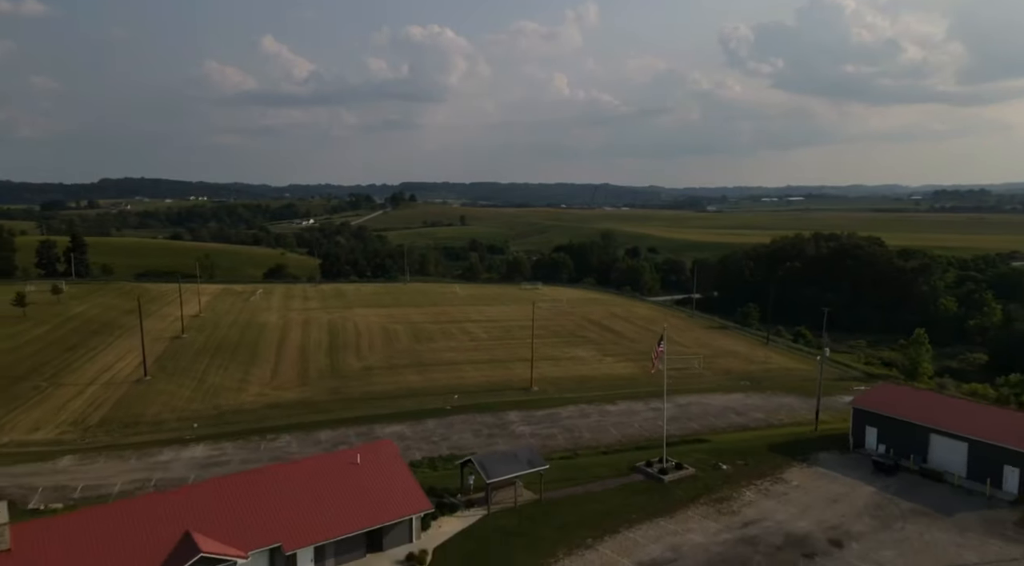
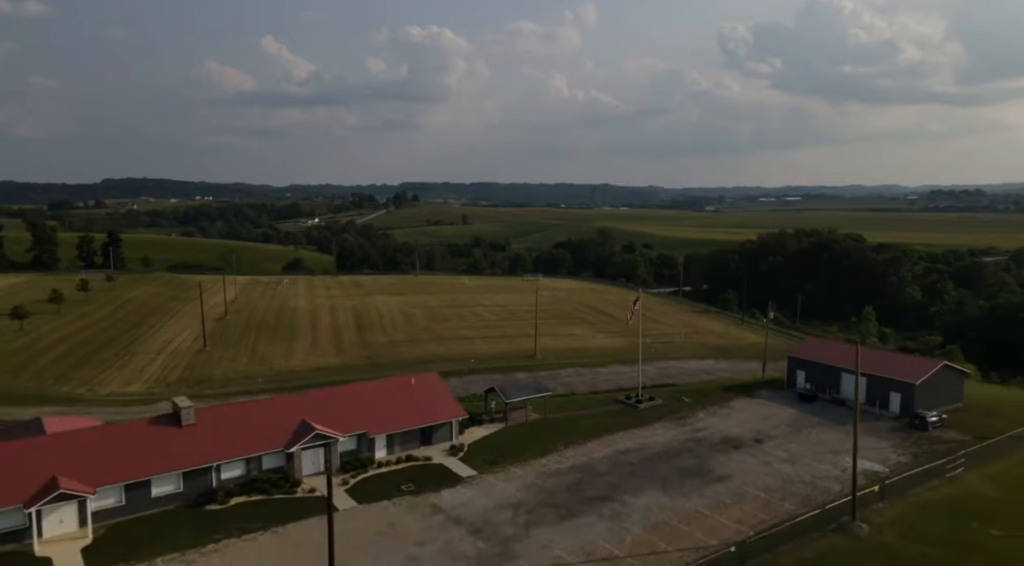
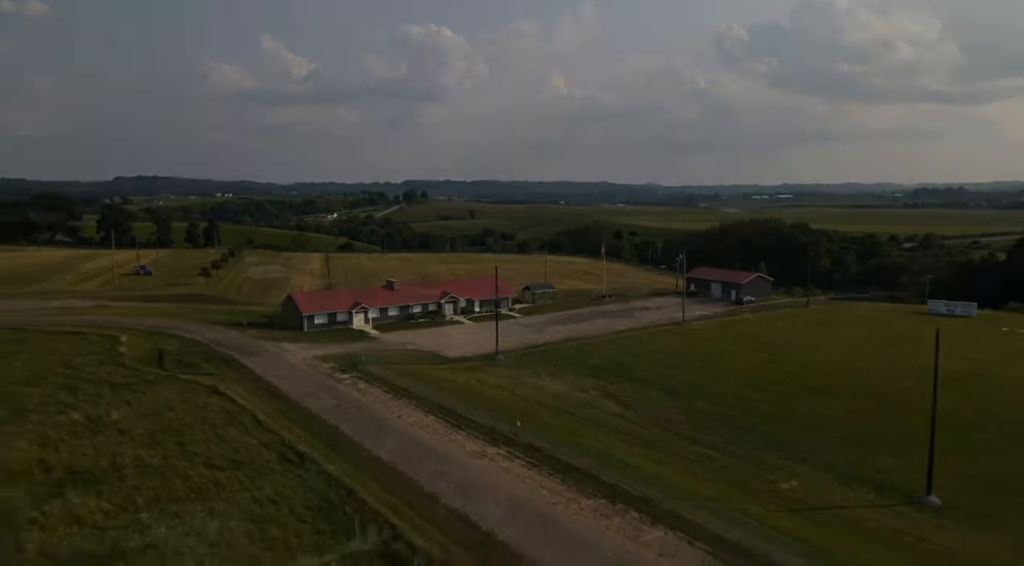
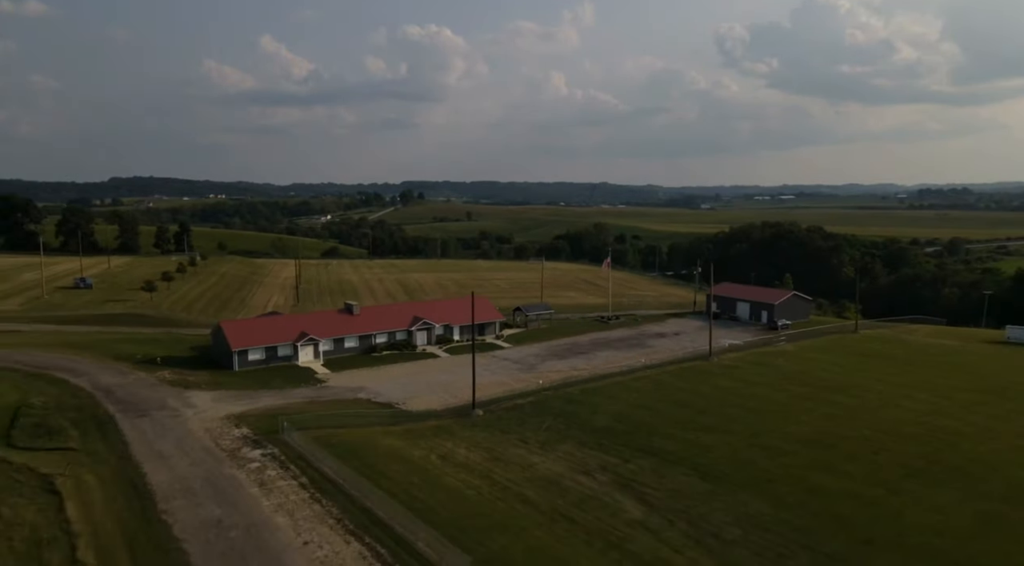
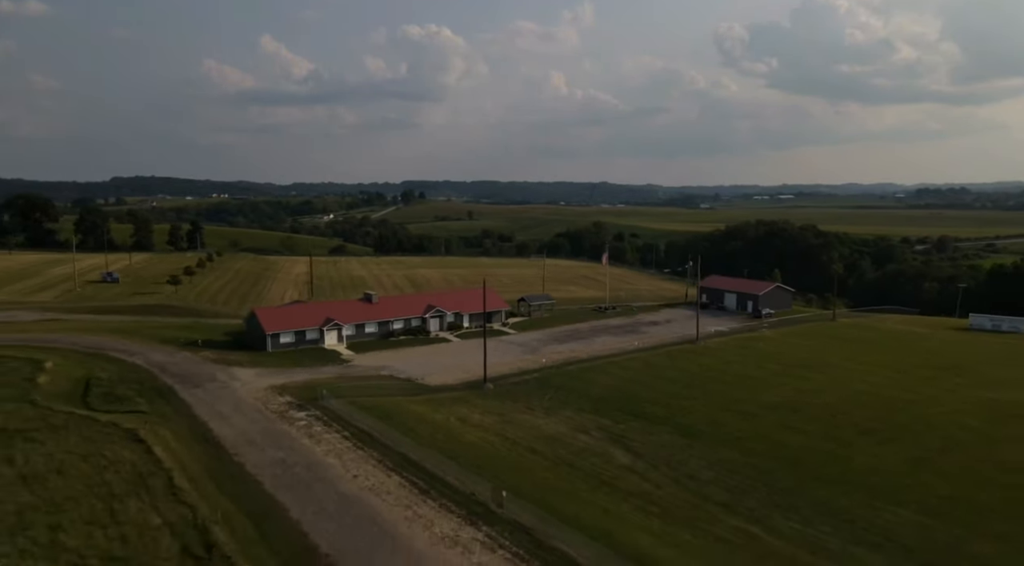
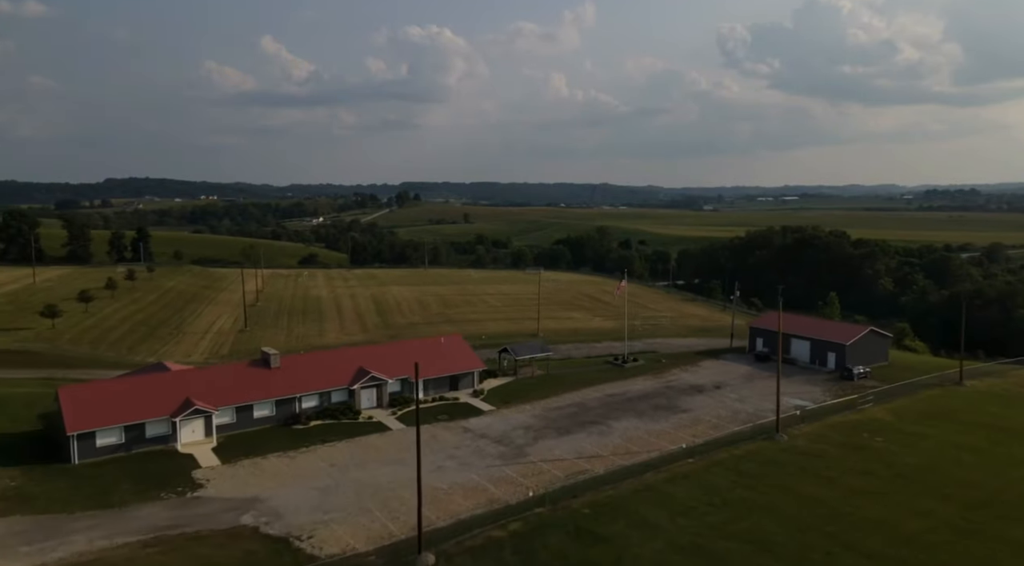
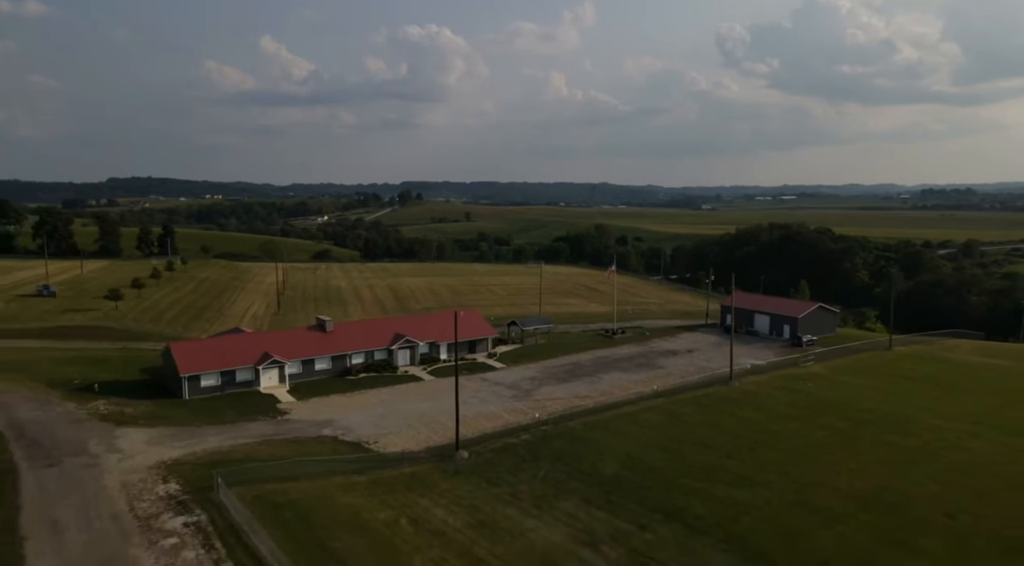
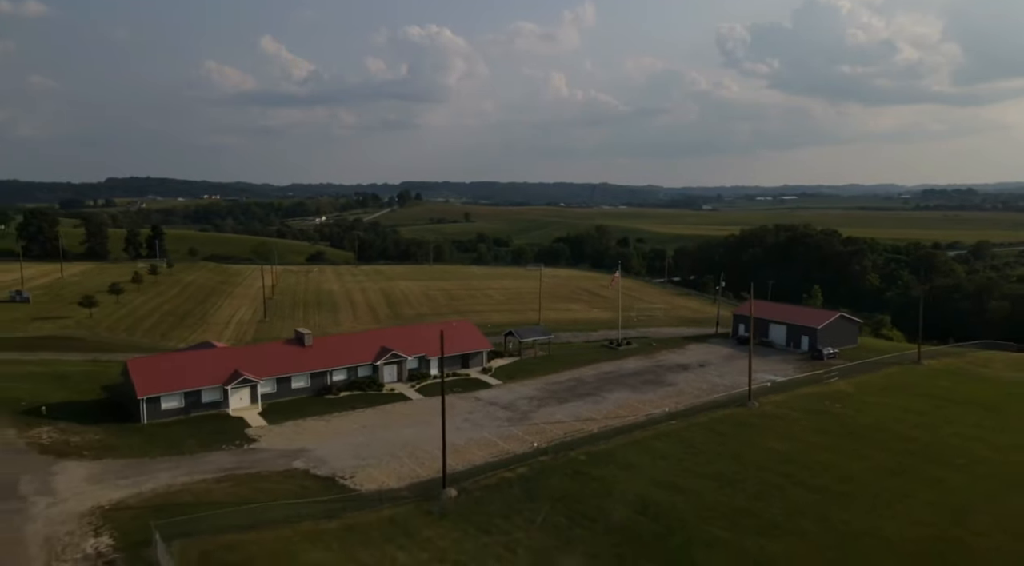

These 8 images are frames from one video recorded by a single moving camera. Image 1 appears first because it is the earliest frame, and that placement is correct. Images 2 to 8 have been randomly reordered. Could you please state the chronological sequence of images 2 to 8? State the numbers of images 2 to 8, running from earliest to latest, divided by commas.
2, 6, 8, 7, 4, 5, 3
